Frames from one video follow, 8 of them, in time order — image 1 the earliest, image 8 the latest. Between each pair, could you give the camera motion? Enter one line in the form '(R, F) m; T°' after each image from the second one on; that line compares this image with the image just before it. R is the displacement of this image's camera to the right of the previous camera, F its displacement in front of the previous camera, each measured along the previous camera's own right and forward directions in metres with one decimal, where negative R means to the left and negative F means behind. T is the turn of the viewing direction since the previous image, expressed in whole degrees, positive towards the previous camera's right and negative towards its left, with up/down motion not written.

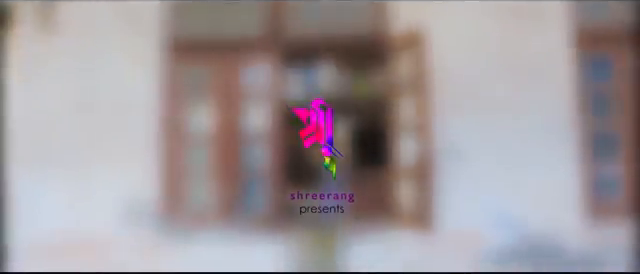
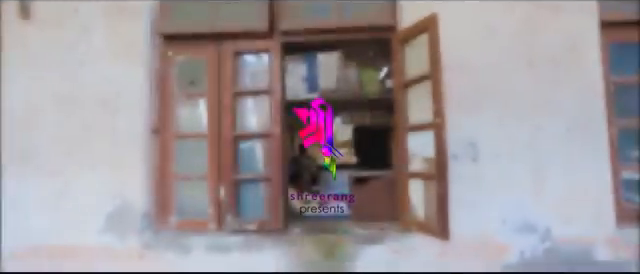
(0.0, +0.2) m; 0°
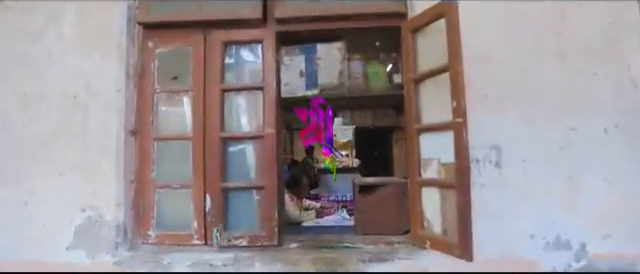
(0.0, +0.4) m; 0°
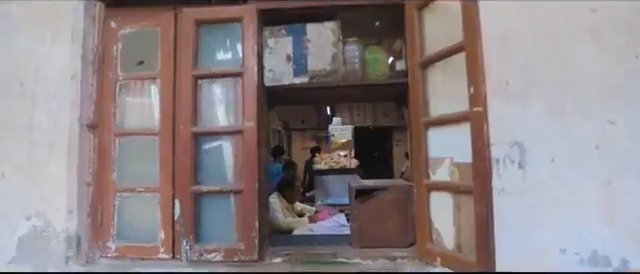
(+0.1, +0.4) m; 0°
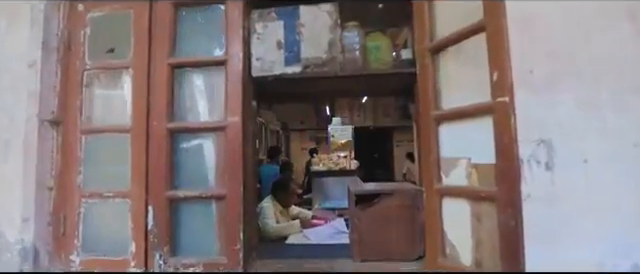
(0.0, +0.3) m; 0°
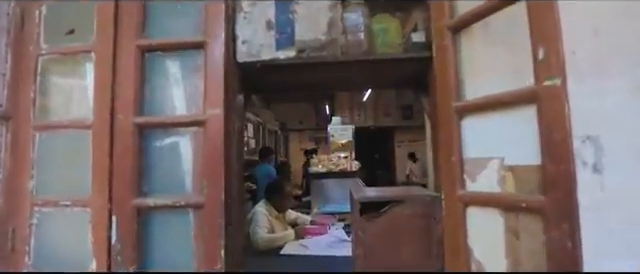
(0.0, +0.3) m; 0°
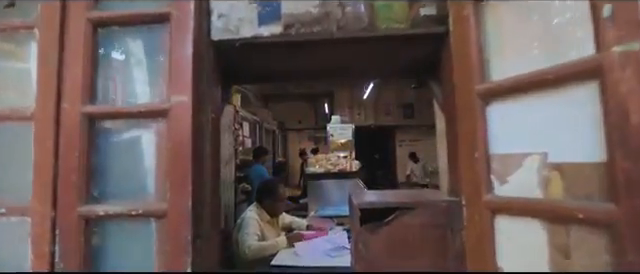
(0.0, +0.3) m; 0°
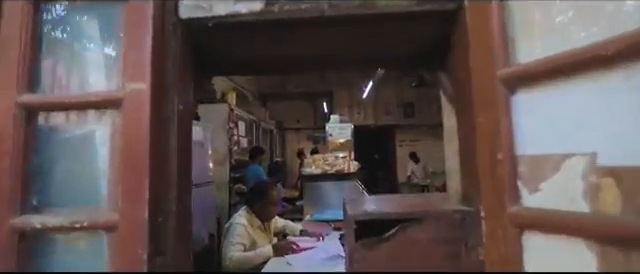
(0.0, +0.2) m; 0°
